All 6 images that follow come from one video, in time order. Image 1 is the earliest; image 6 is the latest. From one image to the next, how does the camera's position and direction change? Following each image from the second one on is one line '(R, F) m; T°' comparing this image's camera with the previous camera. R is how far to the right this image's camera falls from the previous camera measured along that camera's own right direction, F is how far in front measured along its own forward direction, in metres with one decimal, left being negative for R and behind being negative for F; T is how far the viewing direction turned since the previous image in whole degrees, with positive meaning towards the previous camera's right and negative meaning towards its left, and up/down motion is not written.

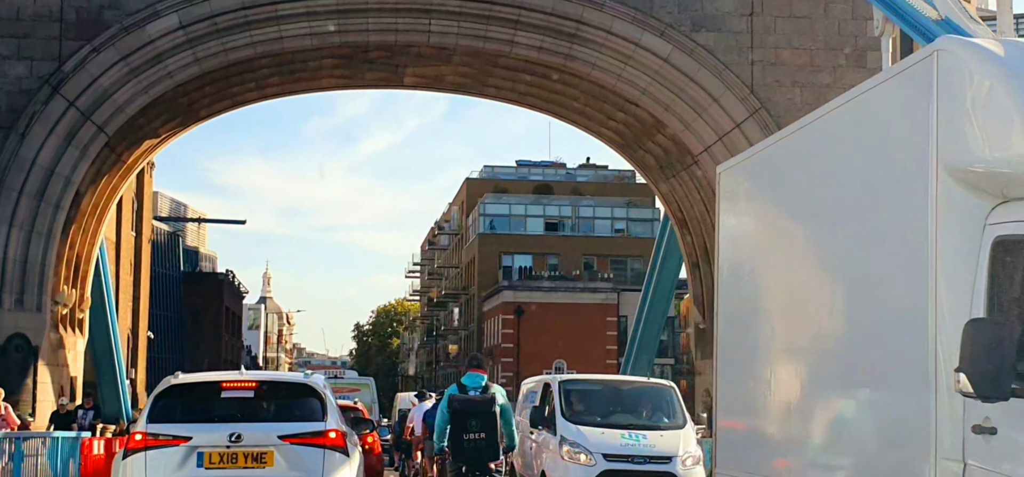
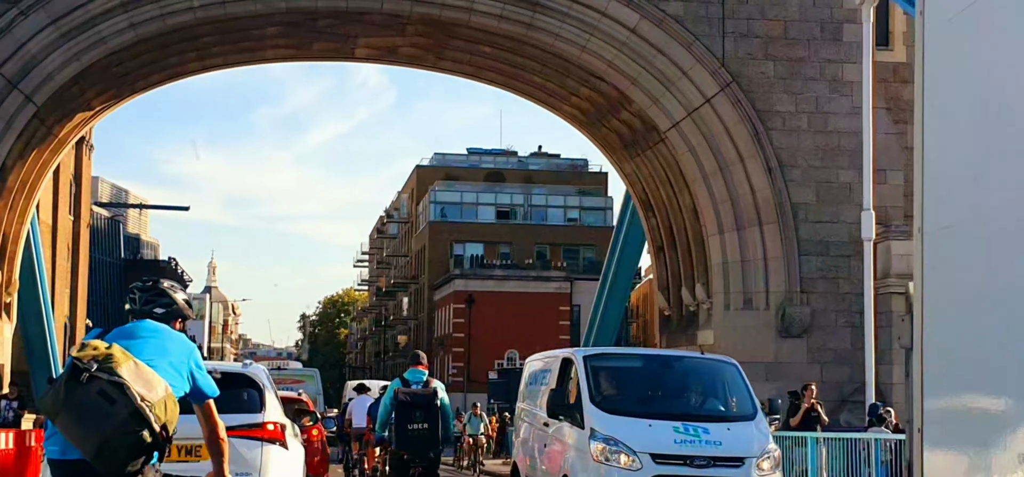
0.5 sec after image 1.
(-0.2, +1.4) m; +2°
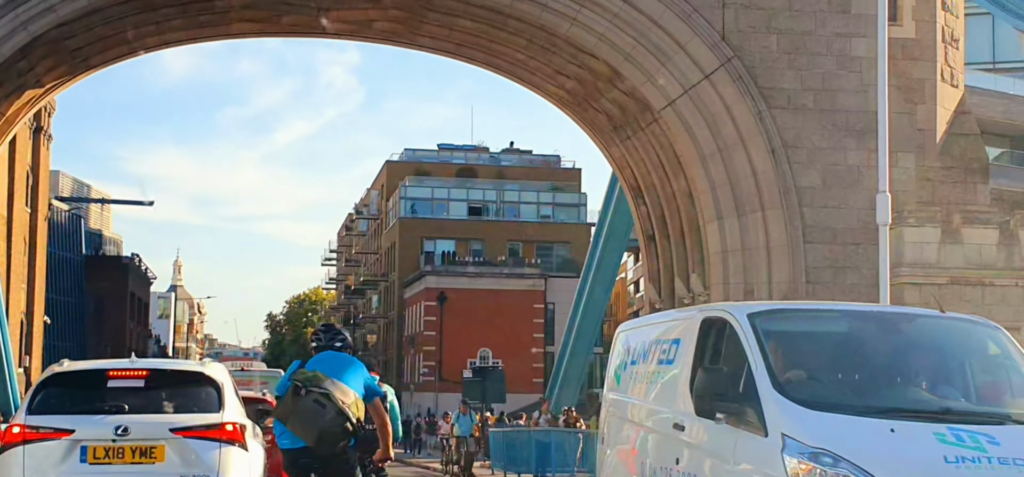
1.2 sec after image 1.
(-0.3, +1.6) m; +1°
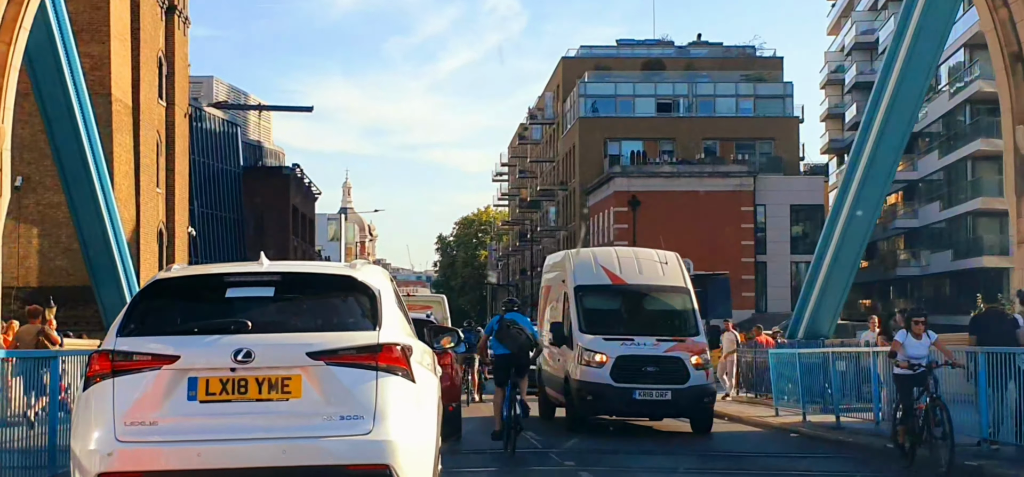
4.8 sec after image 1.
(-1.6, +8.0) m; -7°
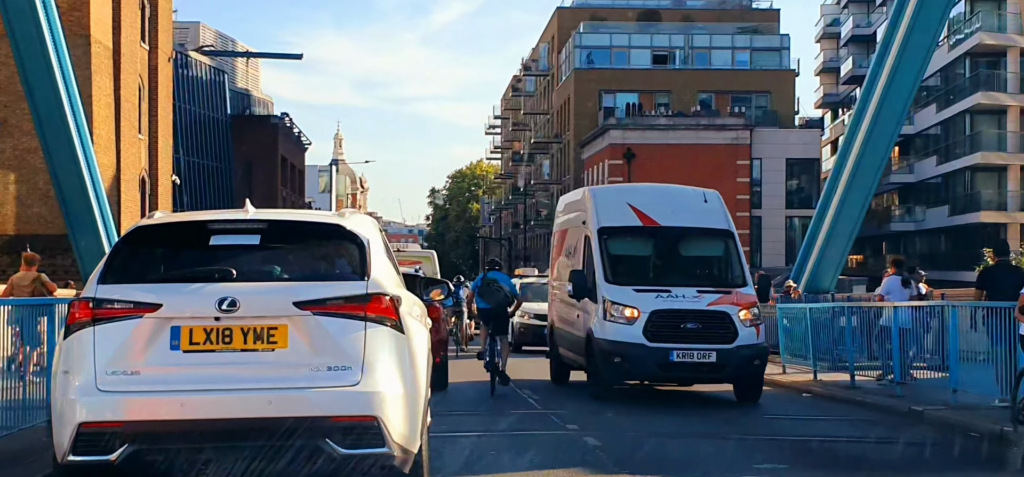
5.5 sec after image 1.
(-0.1, +0.9) m; 0°
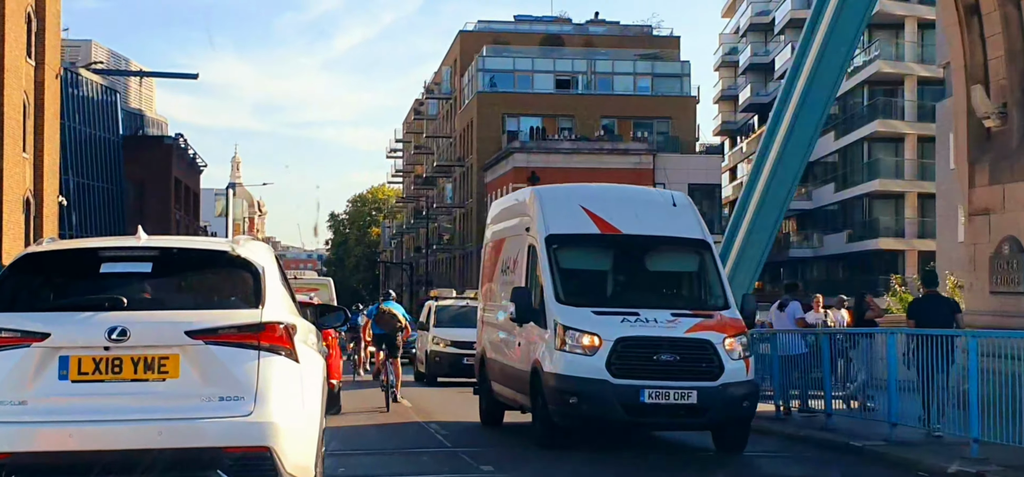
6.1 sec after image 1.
(-0.1, +0.9) m; +4°
